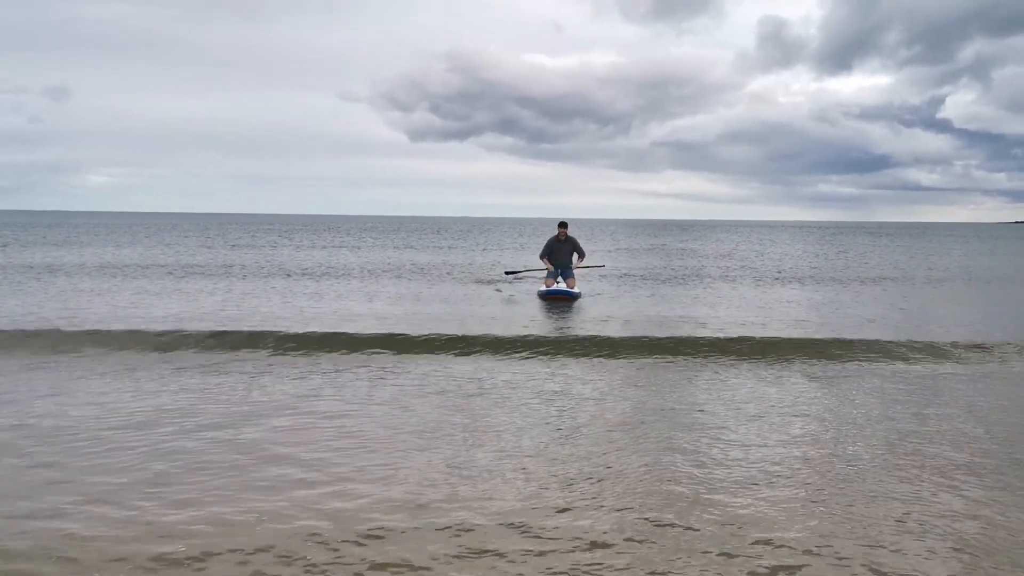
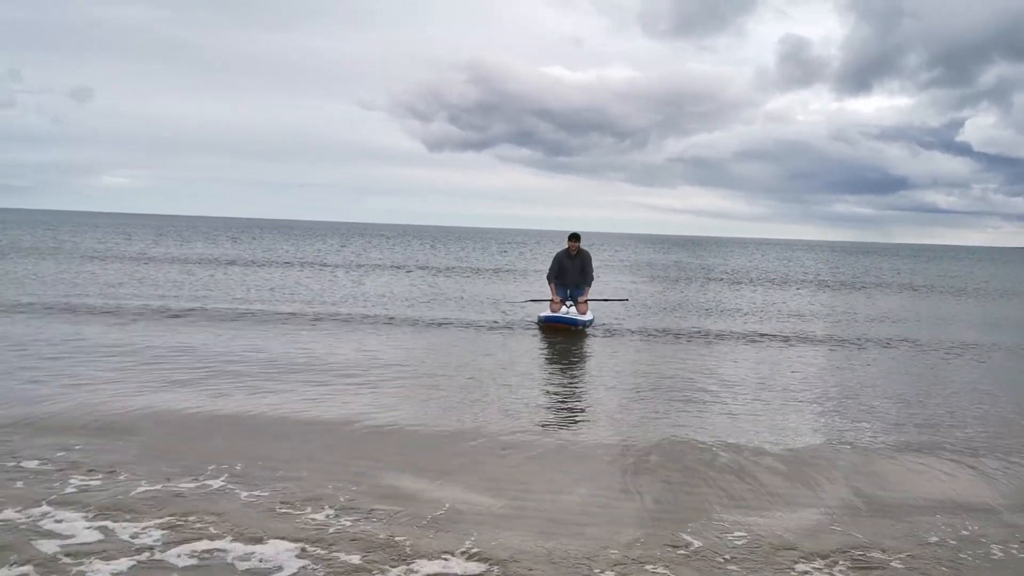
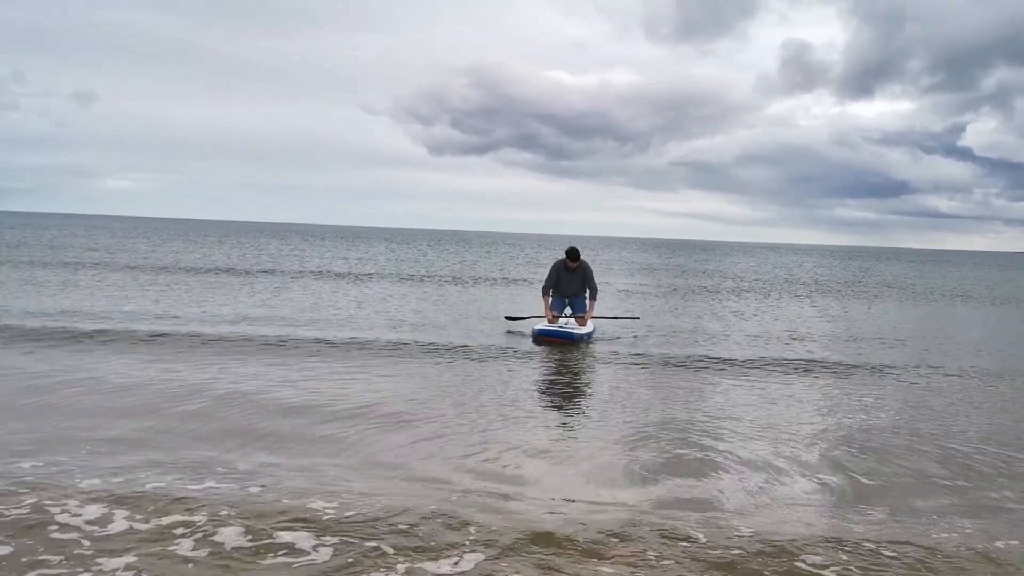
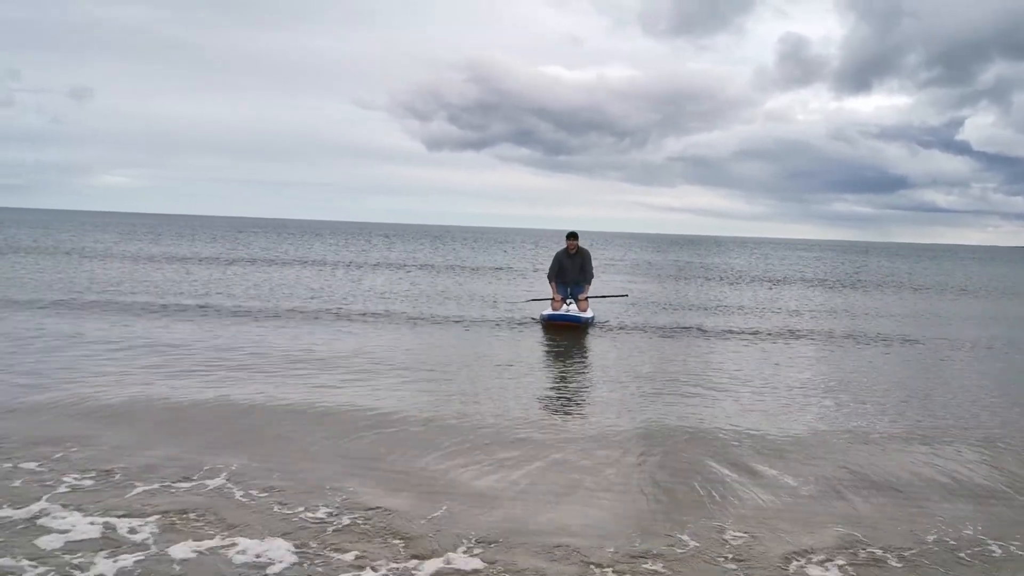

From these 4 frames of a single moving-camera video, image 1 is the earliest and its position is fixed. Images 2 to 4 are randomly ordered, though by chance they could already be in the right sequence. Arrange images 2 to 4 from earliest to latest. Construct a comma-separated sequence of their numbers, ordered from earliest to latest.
4, 2, 3
